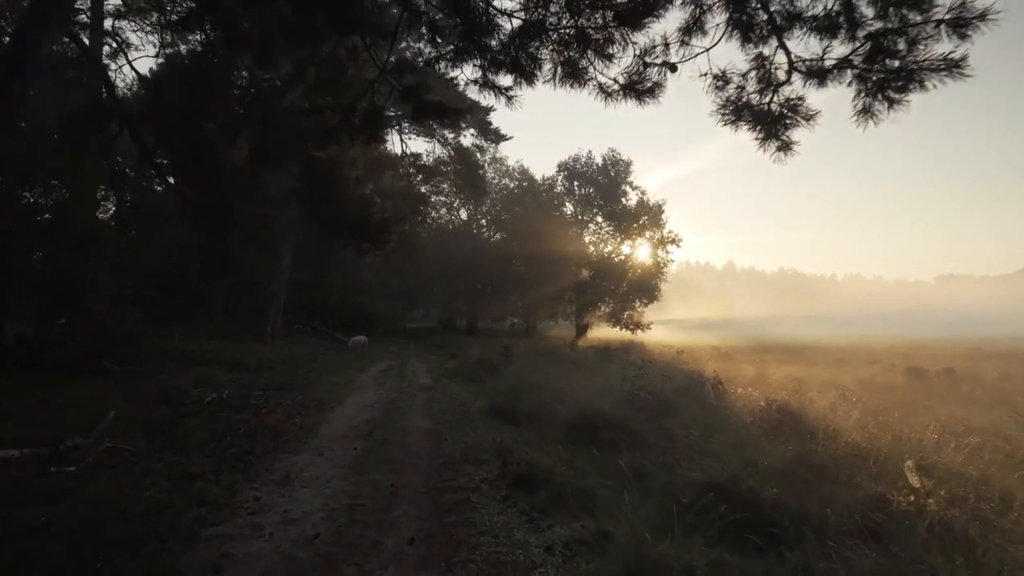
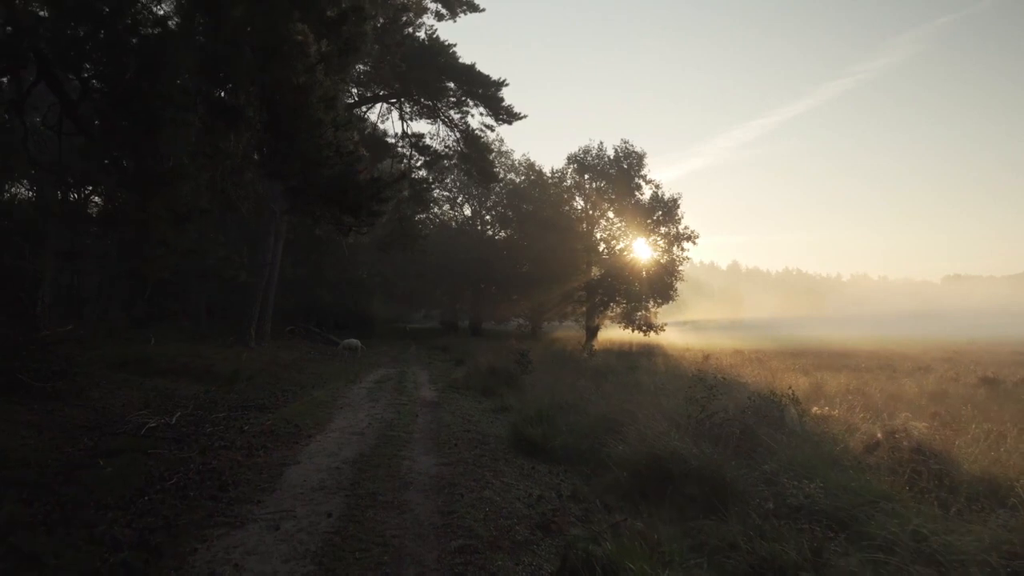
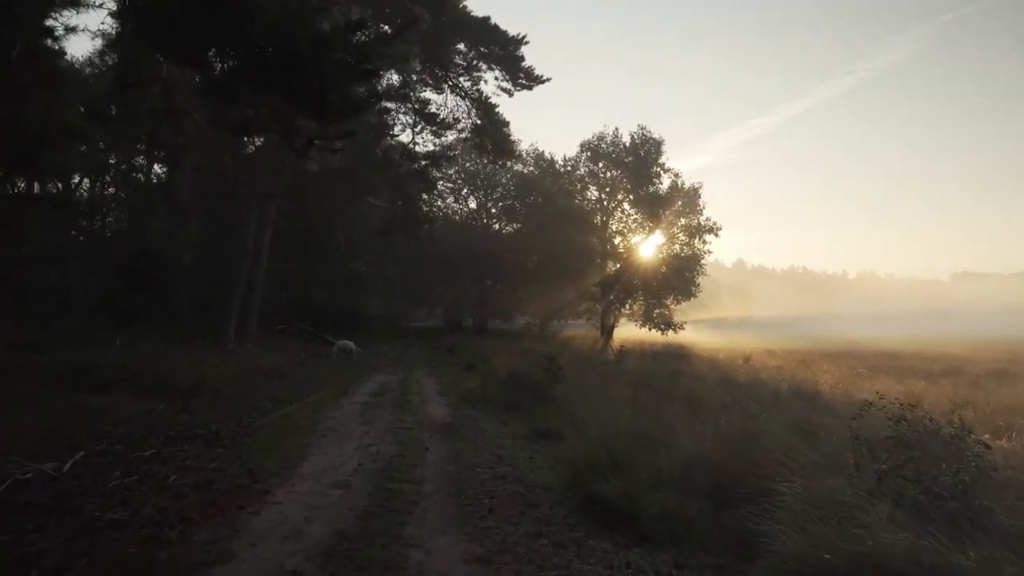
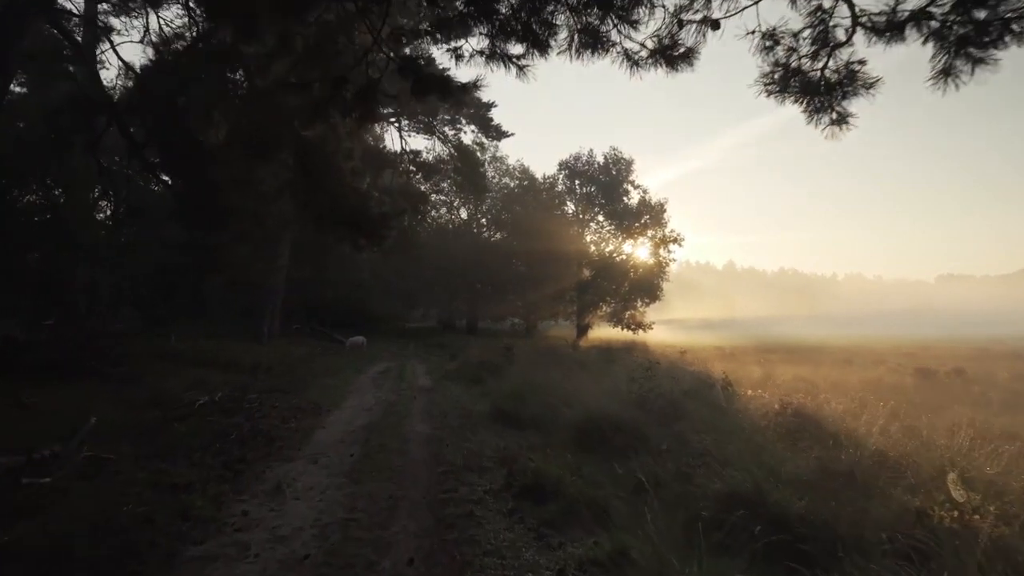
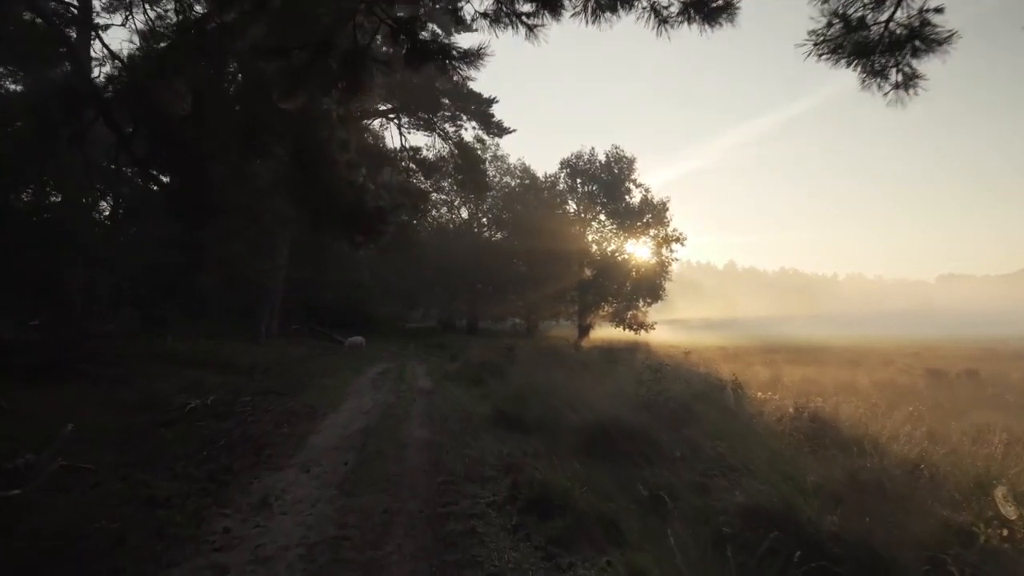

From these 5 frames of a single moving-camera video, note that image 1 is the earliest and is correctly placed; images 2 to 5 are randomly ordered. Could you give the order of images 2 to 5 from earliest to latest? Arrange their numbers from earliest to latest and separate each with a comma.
4, 5, 2, 3
